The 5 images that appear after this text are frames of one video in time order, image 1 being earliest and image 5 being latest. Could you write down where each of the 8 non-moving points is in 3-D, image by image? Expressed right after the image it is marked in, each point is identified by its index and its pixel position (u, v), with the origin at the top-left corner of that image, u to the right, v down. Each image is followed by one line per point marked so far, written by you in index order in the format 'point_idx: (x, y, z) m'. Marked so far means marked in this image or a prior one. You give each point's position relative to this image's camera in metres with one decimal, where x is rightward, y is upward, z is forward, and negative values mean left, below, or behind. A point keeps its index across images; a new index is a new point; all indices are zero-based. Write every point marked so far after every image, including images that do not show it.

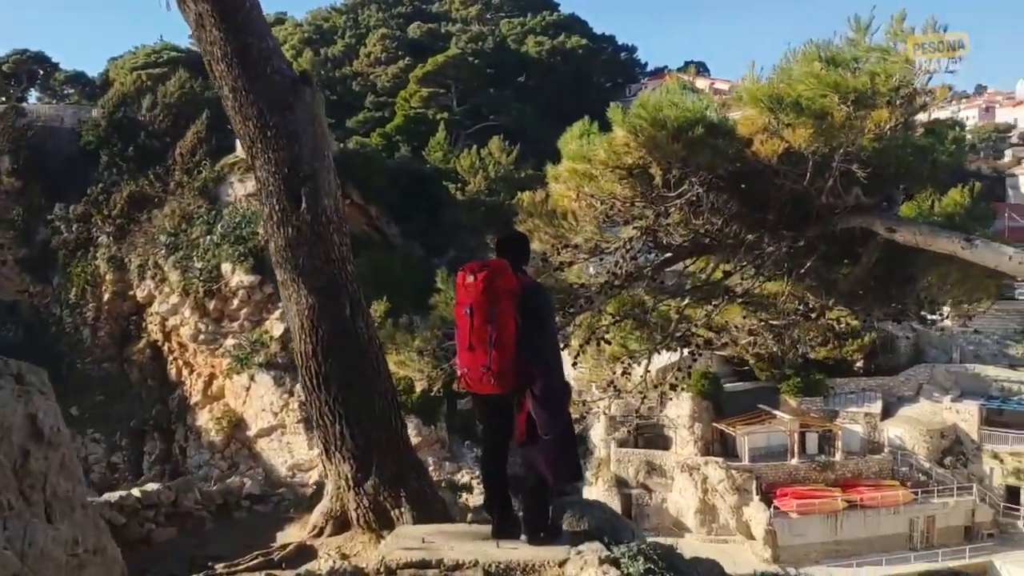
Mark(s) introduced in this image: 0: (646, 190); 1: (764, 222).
0: (+1.2, +0.9, +7.6) m
1: (+2.2, +0.6, +7.7) m
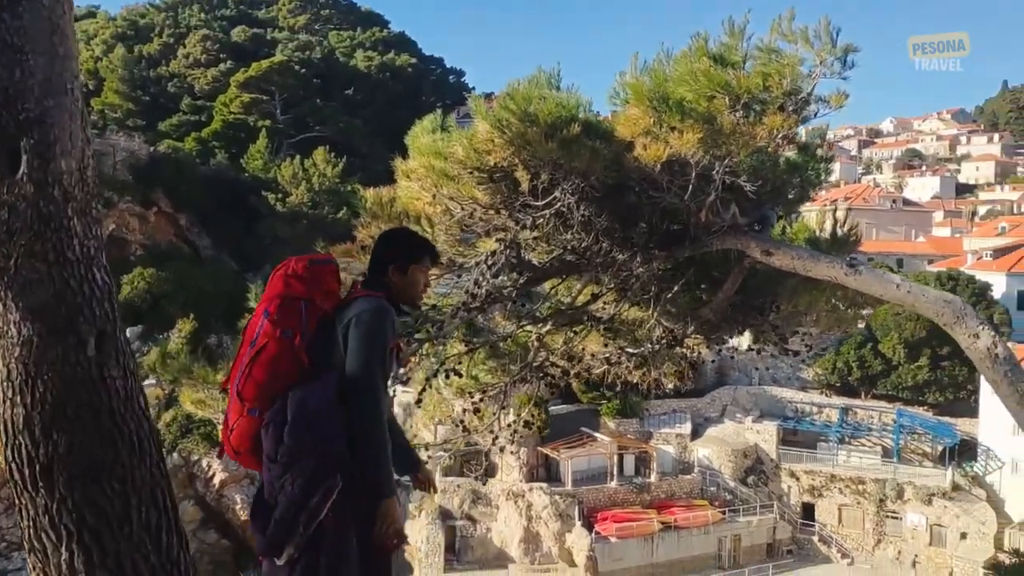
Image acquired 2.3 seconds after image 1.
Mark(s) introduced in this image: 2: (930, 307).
0: (0.0, +0.7, +6.6) m
1: (+0.9, +0.4, +6.8) m
2: (+3.1, -0.1, +6.4) m
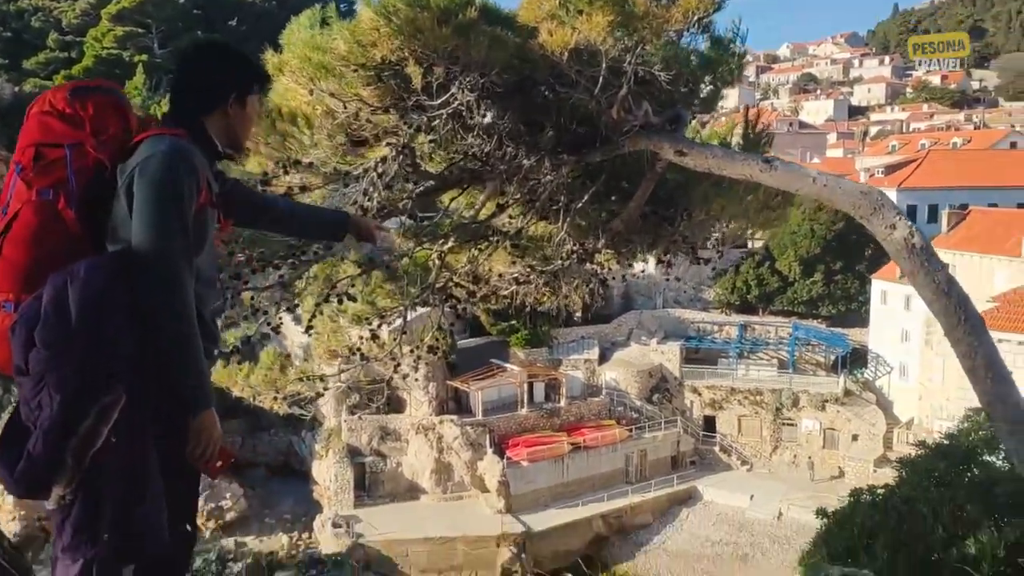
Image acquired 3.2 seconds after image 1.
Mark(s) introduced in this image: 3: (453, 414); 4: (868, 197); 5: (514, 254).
0: (-0.8, +1.3, +5.9) m
1: (+0.2, +1.0, +6.2) m
2: (+2.4, +0.6, +6.1) m
3: (-1.3, -2.7, +18.6) m
4: (+2.5, +0.6, +6.1) m
5: (0.0, +0.3, +8.0) m
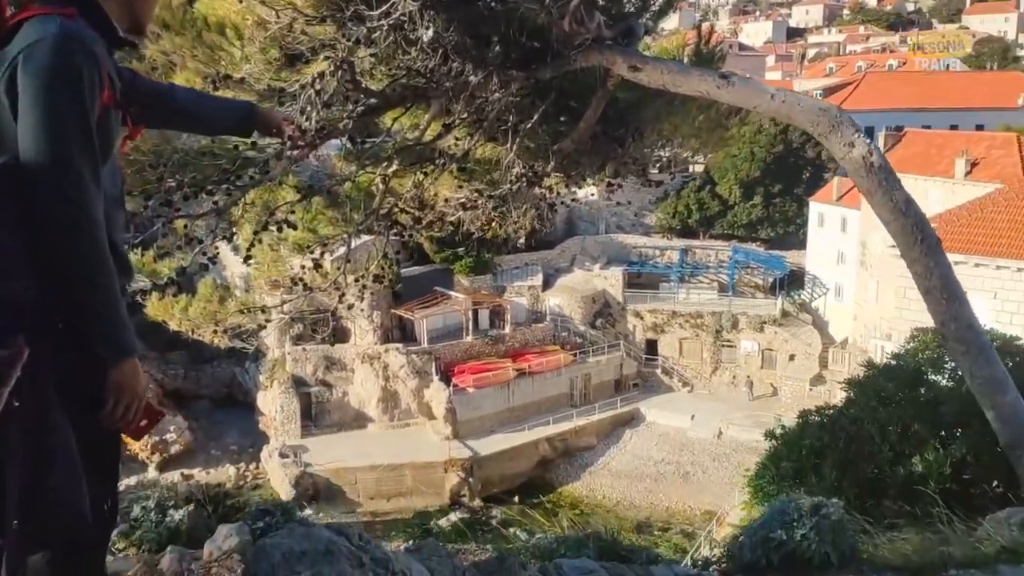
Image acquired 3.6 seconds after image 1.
0: (-1.1, +1.8, +5.5) m
1: (-0.2, +1.6, +5.9) m
2: (+2.0, +1.2, +5.9) m
3: (-2.4, -1.1, +18.4) m
4: (+2.2, +1.2, +5.9) m
5: (-0.5, +1.0, +7.7) m
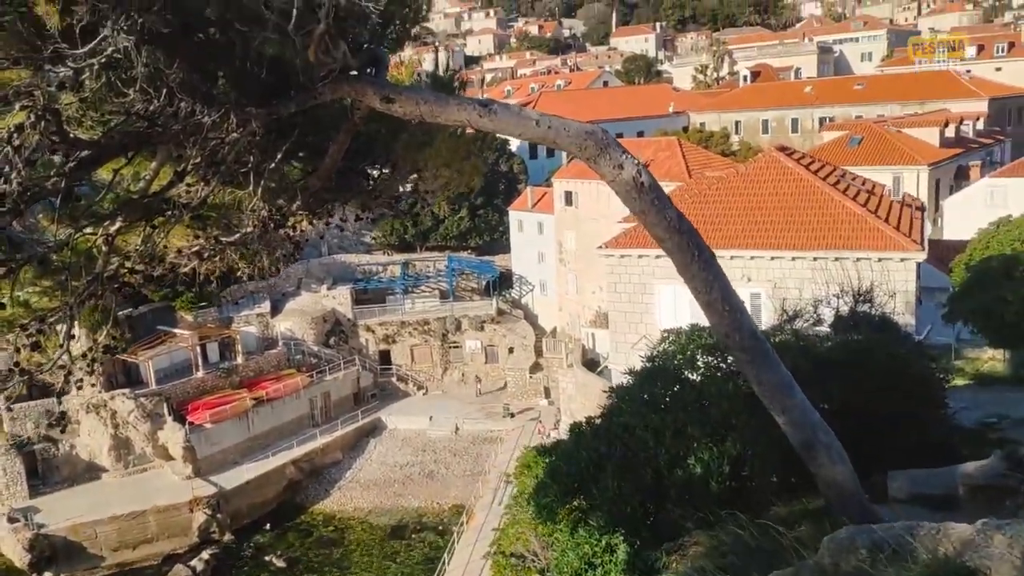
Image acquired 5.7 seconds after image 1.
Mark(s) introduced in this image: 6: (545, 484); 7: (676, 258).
0: (-2.5, +1.2, +4.5) m
1: (-1.7, +1.1, +5.2) m
2: (+0.4, +1.0, +5.9) m
3: (-7.2, -2.2, +16.4) m
4: (+0.6, +1.0, +5.9) m
5: (-2.4, +0.5, +6.8) m
6: (+0.4, -2.0, +9.1) m
7: (+1.1, +0.2, +6.1) m
